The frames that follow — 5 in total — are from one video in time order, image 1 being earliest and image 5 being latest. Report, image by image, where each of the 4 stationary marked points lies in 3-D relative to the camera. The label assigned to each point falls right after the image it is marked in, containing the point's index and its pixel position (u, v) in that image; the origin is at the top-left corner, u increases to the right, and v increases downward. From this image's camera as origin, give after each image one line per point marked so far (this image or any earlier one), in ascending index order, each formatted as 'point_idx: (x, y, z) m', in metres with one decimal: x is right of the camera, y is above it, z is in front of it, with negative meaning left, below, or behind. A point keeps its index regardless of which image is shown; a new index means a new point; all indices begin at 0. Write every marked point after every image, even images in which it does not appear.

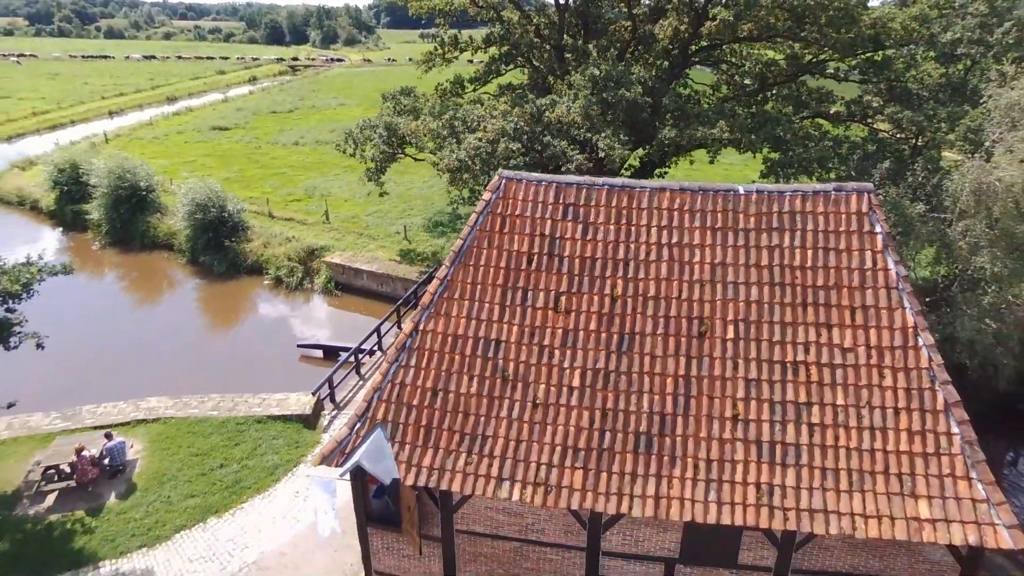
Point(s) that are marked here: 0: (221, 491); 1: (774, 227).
0: (-5.7, -4.0, +12.8) m
1: (+3.7, +0.9, +9.3) m
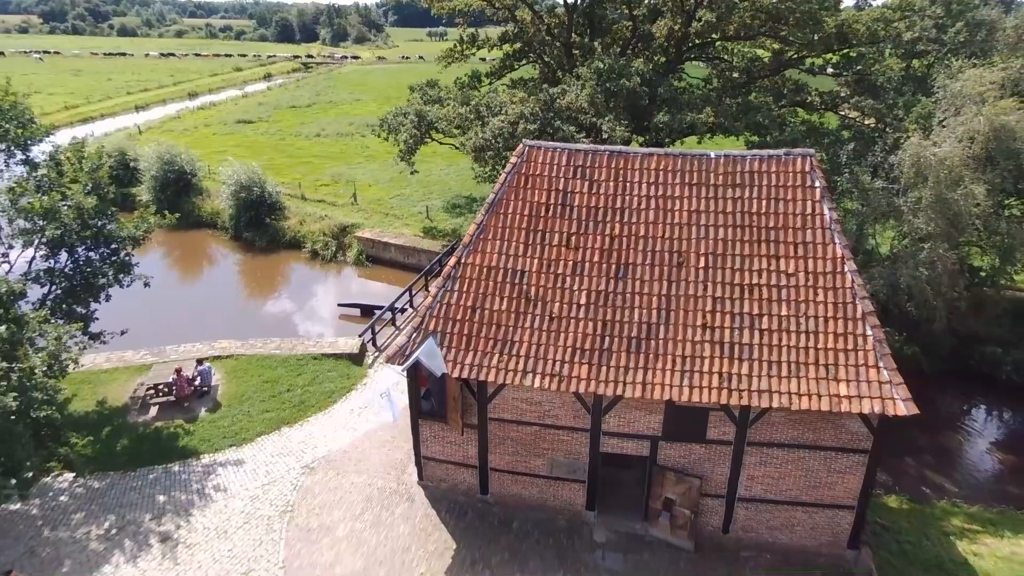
0: (-5.3, -2.9, +15.6) m
1: (+4.1, +1.9, +12.0) m
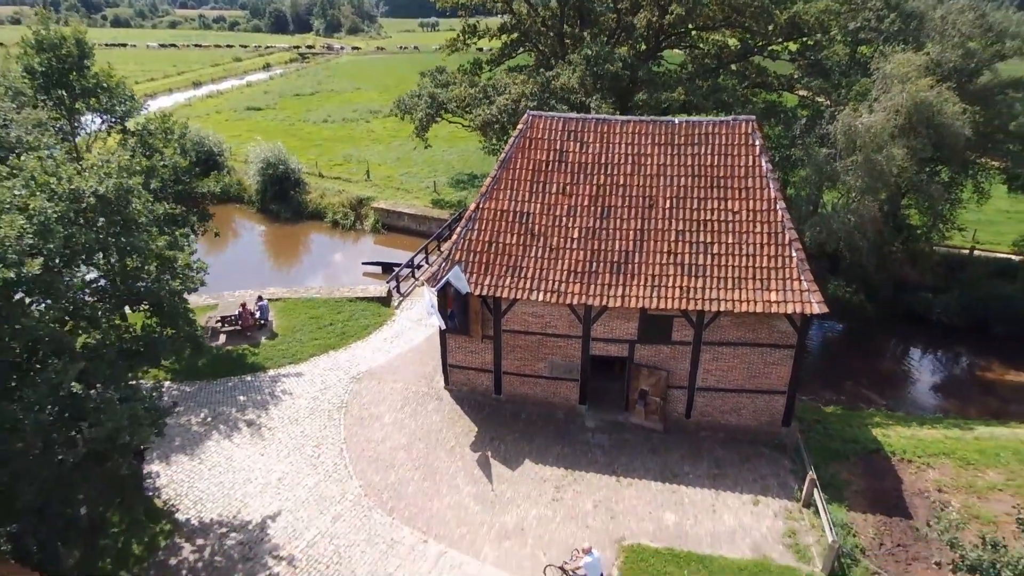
0: (-5.1, -1.4, +18.9) m
1: (+4.3, +3.4, +15.4) m
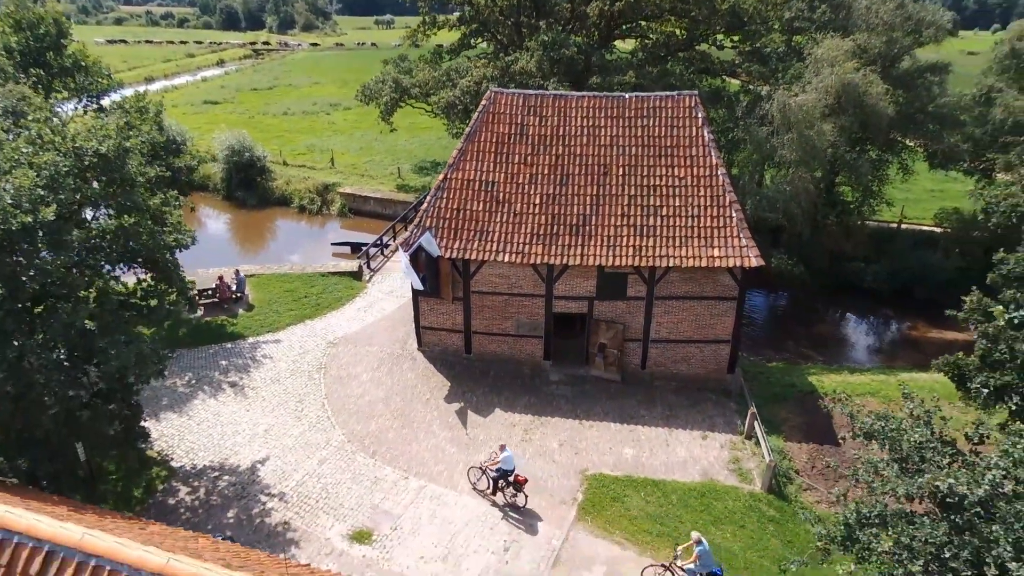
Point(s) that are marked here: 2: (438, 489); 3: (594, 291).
0: (-6.1, -0.6, +19.8) m
1: (+3.4, +4.4, +16.8) m
2: (-1.5, -4.0, +13.1) m
3: (+2.0, -0.1, +16.2) m
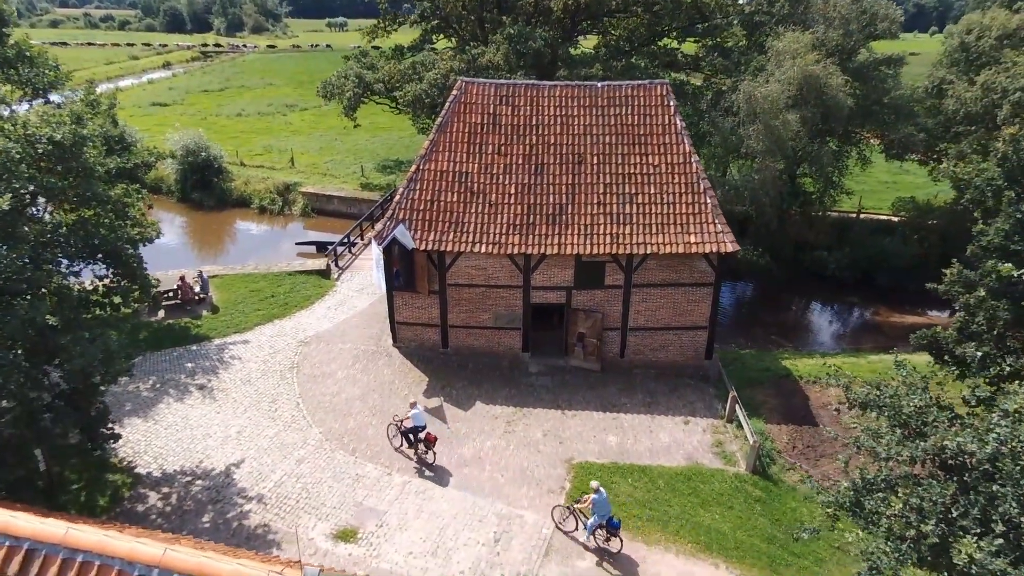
0: (-6.9, -0.6, +19.1) m
1: (+2.7, +4.7, +16.8) m
2: (-1.7, -3.8, +12.8) m
3: (+1.5, +0.2, +16.1) m
